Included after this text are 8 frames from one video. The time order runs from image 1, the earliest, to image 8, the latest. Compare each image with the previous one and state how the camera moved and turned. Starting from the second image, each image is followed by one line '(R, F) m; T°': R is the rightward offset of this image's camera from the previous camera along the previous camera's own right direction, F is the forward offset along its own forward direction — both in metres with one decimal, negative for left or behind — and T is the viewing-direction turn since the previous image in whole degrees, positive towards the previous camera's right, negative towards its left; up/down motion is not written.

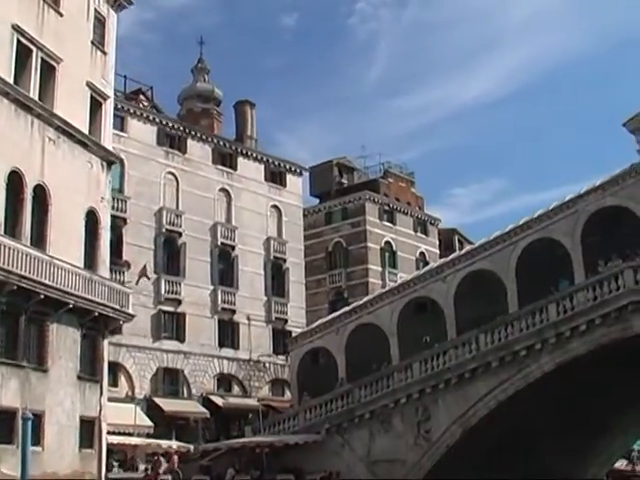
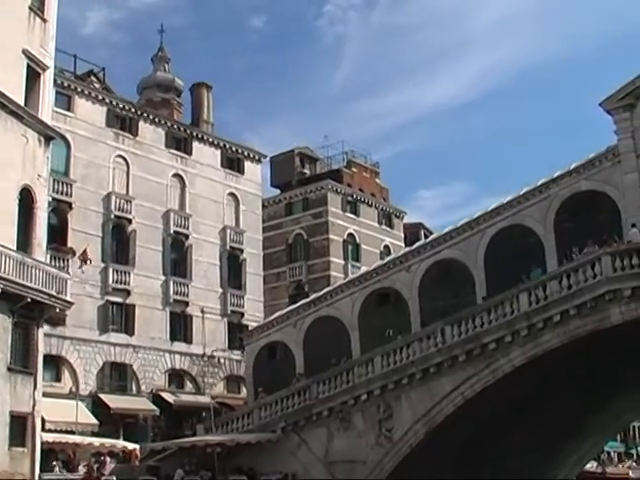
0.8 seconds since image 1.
(+0.3, +2.3) m; +2°
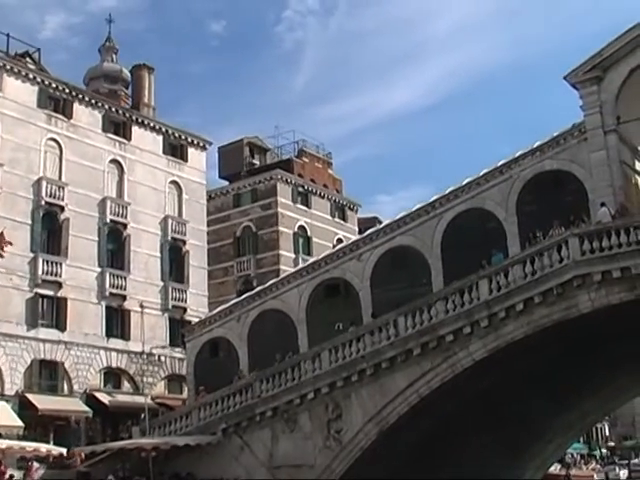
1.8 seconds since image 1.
(+0.4, +2.6) m; +2°
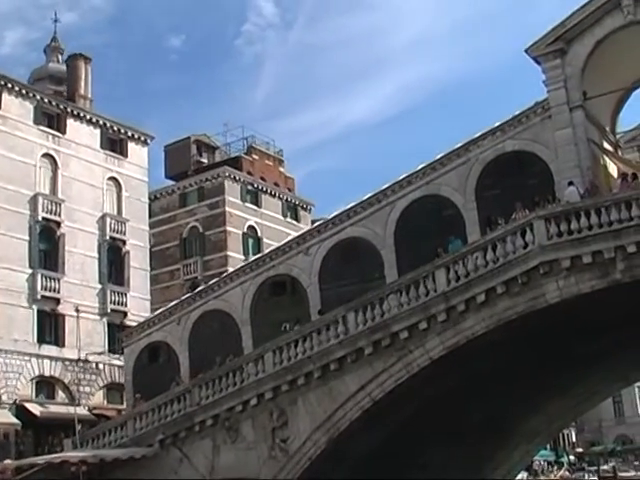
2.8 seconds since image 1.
(+0.4, +2.5) m; +2°
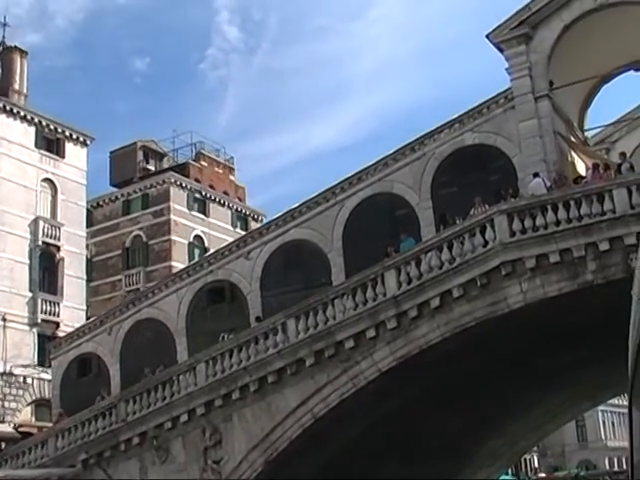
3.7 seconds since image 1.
(+0.4, +2.5) m; +2°
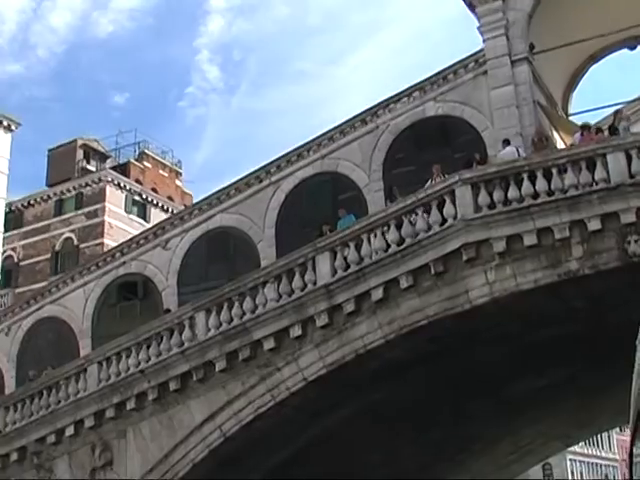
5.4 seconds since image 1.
(+0.8, +4.2) m; +2°
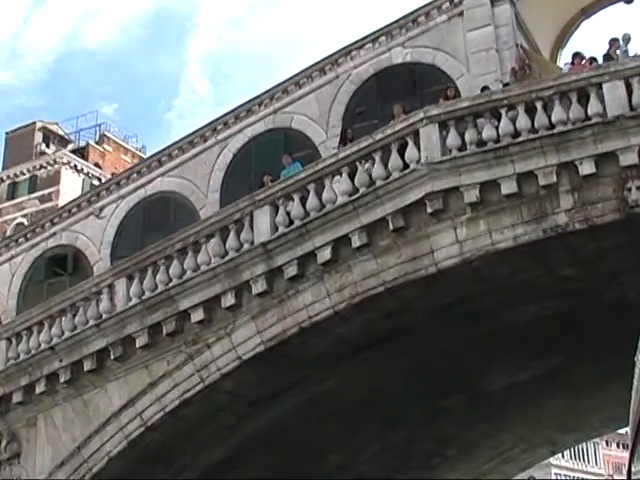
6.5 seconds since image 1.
(+0.5, +2.6) m; +1°
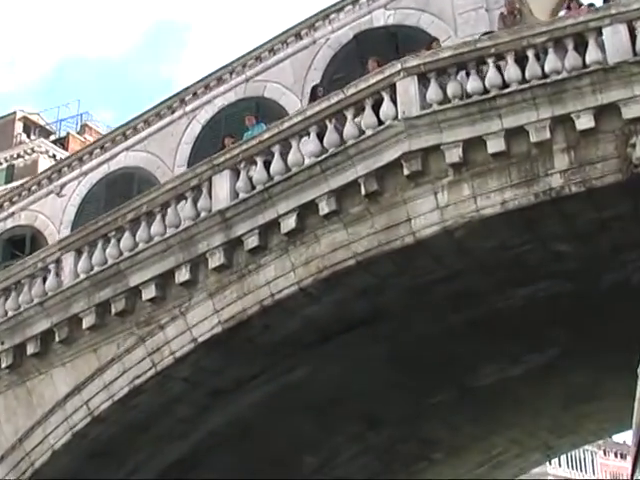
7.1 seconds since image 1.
(+0.3, +1.4) m; 0°
